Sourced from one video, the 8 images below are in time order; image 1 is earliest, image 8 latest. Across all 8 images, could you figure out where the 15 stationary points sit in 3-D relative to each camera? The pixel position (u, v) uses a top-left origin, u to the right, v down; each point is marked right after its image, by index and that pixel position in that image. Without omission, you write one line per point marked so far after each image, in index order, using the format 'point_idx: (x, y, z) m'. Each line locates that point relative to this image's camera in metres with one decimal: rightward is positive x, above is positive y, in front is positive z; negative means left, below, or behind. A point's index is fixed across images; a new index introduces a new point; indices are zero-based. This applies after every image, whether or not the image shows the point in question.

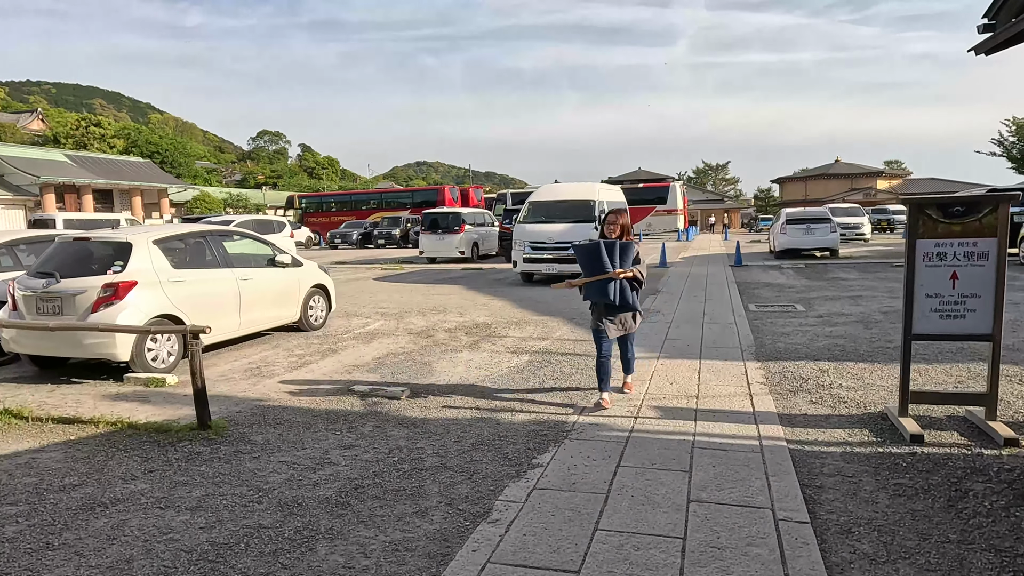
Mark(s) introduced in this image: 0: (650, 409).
0: (+1.0, -0.9, +4.8) m
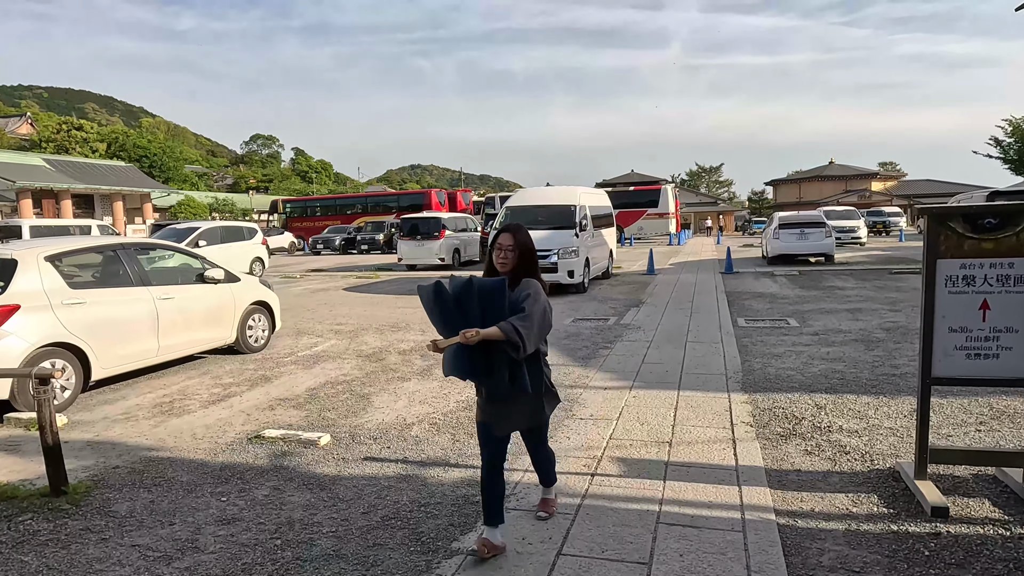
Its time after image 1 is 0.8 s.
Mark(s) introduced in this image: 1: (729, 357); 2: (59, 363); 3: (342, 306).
0: (+0.6, -1.0, +4.0) m
1: (+2.2, -0.7, +6.6) m
2: (-3.6, -0.6, +5.3) m
3: (-3.0, -0.3, +11.5) m
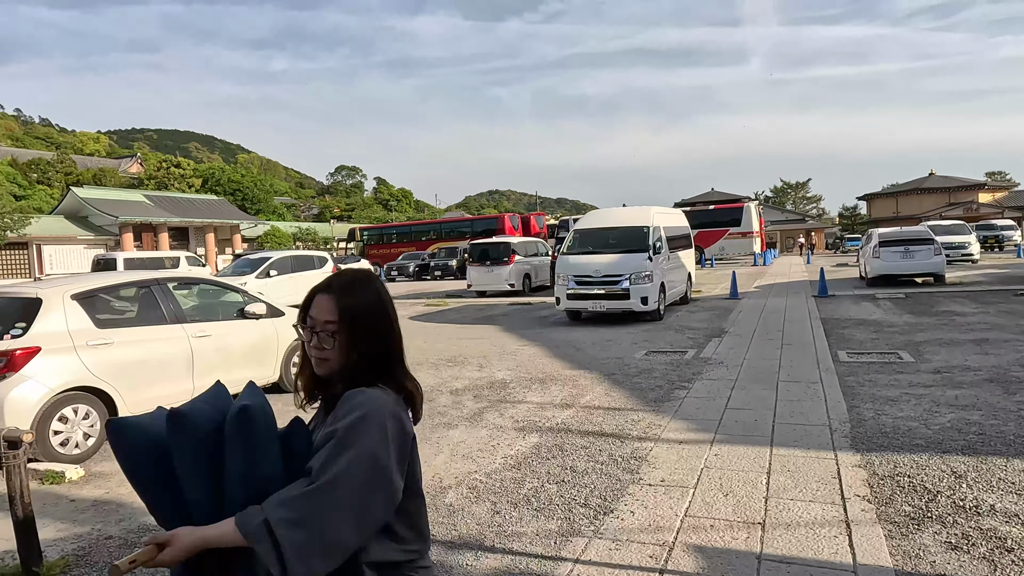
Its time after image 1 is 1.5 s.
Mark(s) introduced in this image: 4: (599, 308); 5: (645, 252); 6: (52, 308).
0: (+0.8, -1.2, +3.1) m
1: (+2.7, -1.0, +5.5) m
2: (-3.2, -0.9, +4.9) m
3: (-1.8, -0.8, +11.1) m
4: (+1.5, -0.3, +11.3) m
5: (+2.3, +0.6, +11.6) m
6: (-3.5, -0.1, +5.0) m
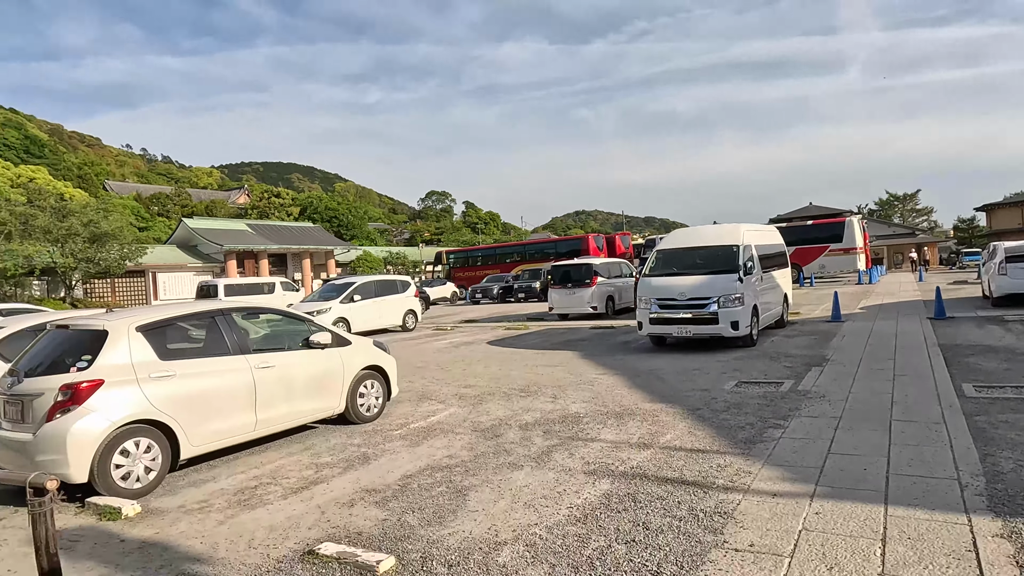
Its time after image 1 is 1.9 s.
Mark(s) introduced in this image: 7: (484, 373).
0: (+1.0, -1.4, +2.6) m
1: (+3.2, -1.2, +4.7) m
2: (-2.7, -1.1, +4.9) m
3: (-0.5, -1.2, +10.8) m
4: (+2.8, -0.7, +10.6) m
5: (+3.7, +0.3, +10.8) m
6: (-3.0, -0.4, +5.0) m
7: (-0.4, -1.2, +9.6) m
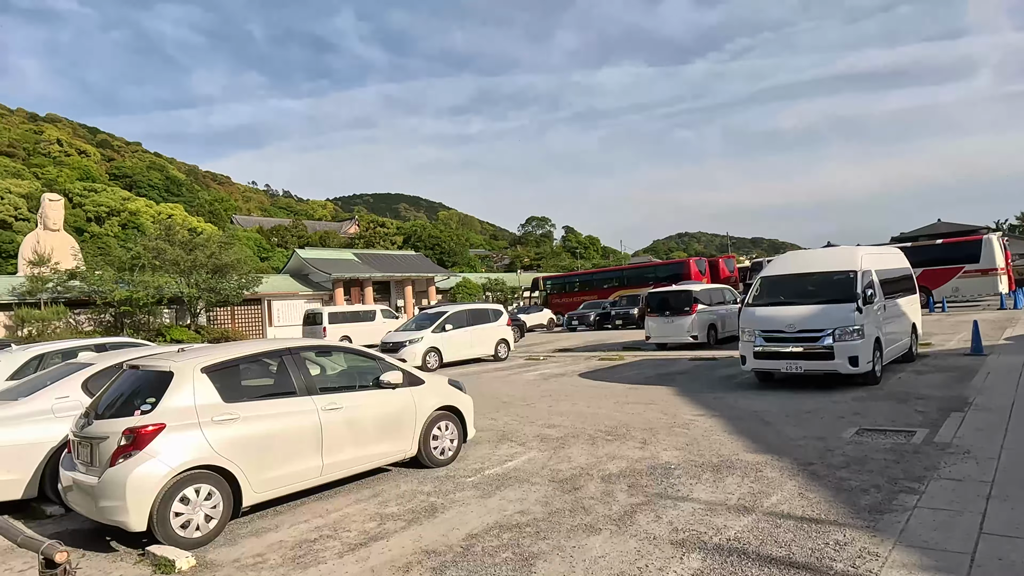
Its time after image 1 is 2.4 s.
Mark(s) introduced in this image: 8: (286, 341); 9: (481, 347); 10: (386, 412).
0: (+1.2, -1.6, +1.8) m
1: (+3.6, -1.4, +3.7) m
2: (-2.2, -1.4, +4.7) m
3: (+0.9, -1.7, +10.2) m
4: (+4.1, -1.2, +9.5) m
5: (+5.0, -0.2, +9.7) m
6: (-2.4, -0.7, +4.9) m
7: (+0.8, -1.7, +9.1) m
8: (-2.0, -0.5, +5.8) m
9: (-0.8, -1.5, +17.6) m
10: (-1.1, -1.1, +6.0) m
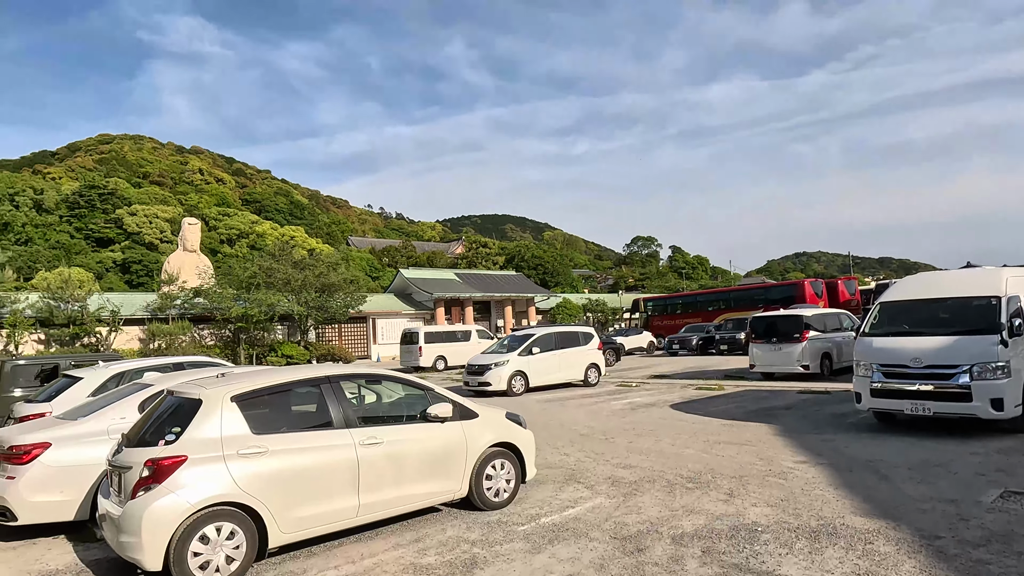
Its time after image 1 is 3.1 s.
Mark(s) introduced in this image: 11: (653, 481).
0: (+1.0, -1.6, +1.0) m
1: (+3.7, -1.5, +2.4) m
2: (-1.9, -1.6, +4.4) m
3: (+2.0, -2.1, +9.4) m
4: (+5.1, -1.5, +8.2) m
5: (+6.0, -0.6, +8.2) m
6: (-2.1, -0.9, +4.6) m
7: (+1.7, -2.0, +8.2) m
8: (-1.5, -0.7, +5.5) m
9: (+1.5, -2.1, +16.9) m
10: (-0.7, -1.3, +5.5) m
11: (+1.4, -1.9, +6.6) m
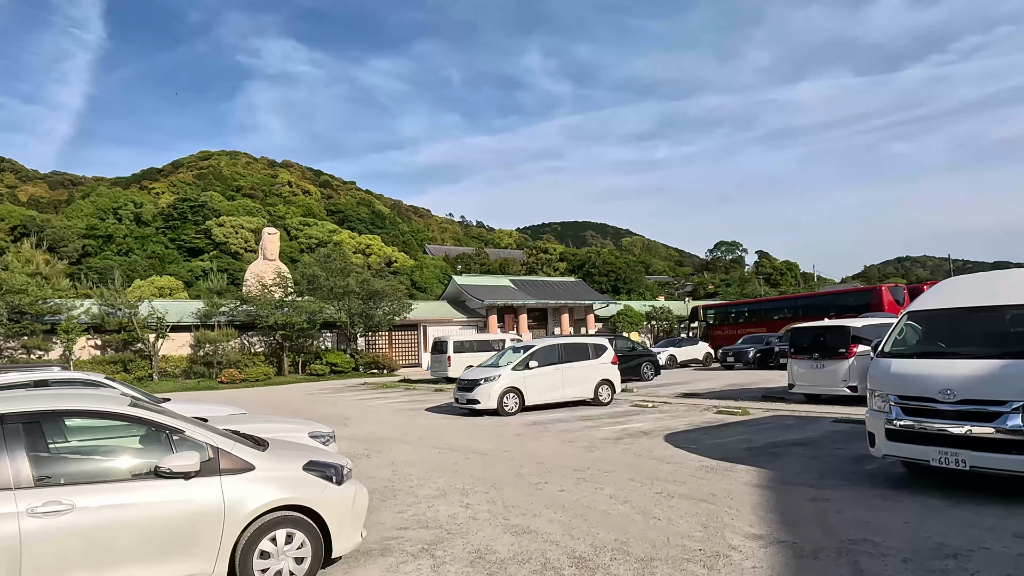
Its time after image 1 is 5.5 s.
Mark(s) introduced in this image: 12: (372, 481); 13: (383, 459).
0: (-1.0, -1.6, -0.7) m
1: (+1.9, -1.5, +0.4) m
2: (-3.4, -1.6, +3.0) m
3: (+1.0, -2.1, +7.4) m
4: (+3.9, -1.6, +5.9) m
5: (+4.9, -0.6, +5.8) m
6: (-3.6, -0.9, +3.2) m
7: (+0.7, -2.0, +6.3) m
8: (-2.9, -0.7, +4.0) m
9: (+1.5, -2.2, +15.0) m
10: (-2.1, -1.3, +3.9) m
11: (+0.1, -2.0, +4.8) m
12: (-1.7, -2.3, +7.9) m
13: (-1.8, -2.4, +9.3) m
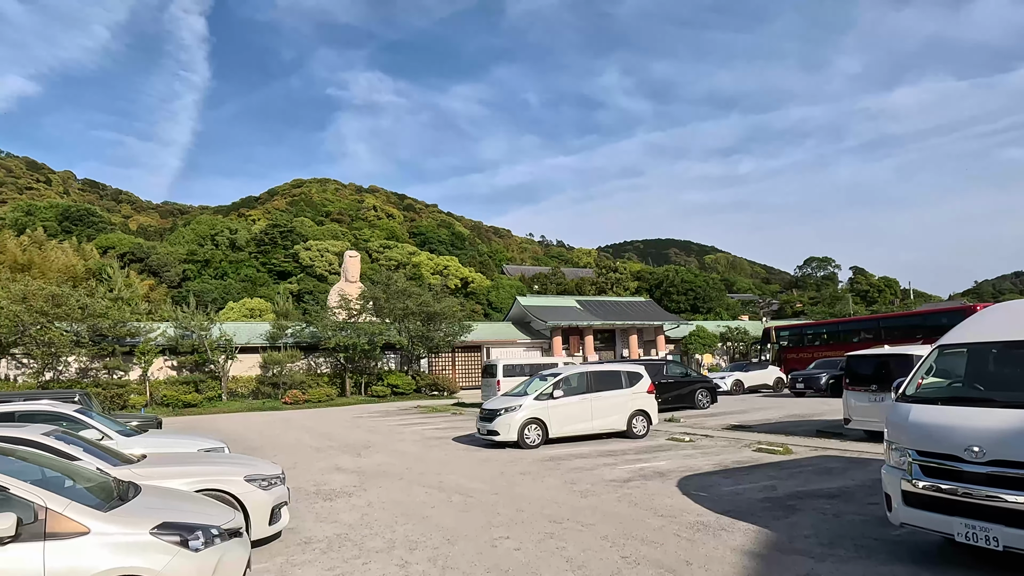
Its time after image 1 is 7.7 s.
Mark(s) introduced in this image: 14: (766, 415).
0: (-2.3, -1.7, -1.3) m
1: (+0.6, -1.6, -0.5) m
2: (-4.3, -1.8, +2.7) m
3: (+0.7, -2.4, +6.6) m
4: (+3.4, -1.8, +4.7) m
5: (+4.3, -0.8, +4.5) m
6: (-4.5, -1.1, +3.0) m
7: (+0.2, -2.3, +5.5) m
8: (-3.7, -0.9, +3.7) m
9: (+2.0, -2.8, +14.0) m
10: (-2.8, -1.6, +3.4) m
11: (-0.5, -2.2, +4.0) m
12: (-2.0, -2.6, +7.3) m
13: (-1.9, -2.8, +8.7) m
14: (+7.0, -3.5, +18.5) m
